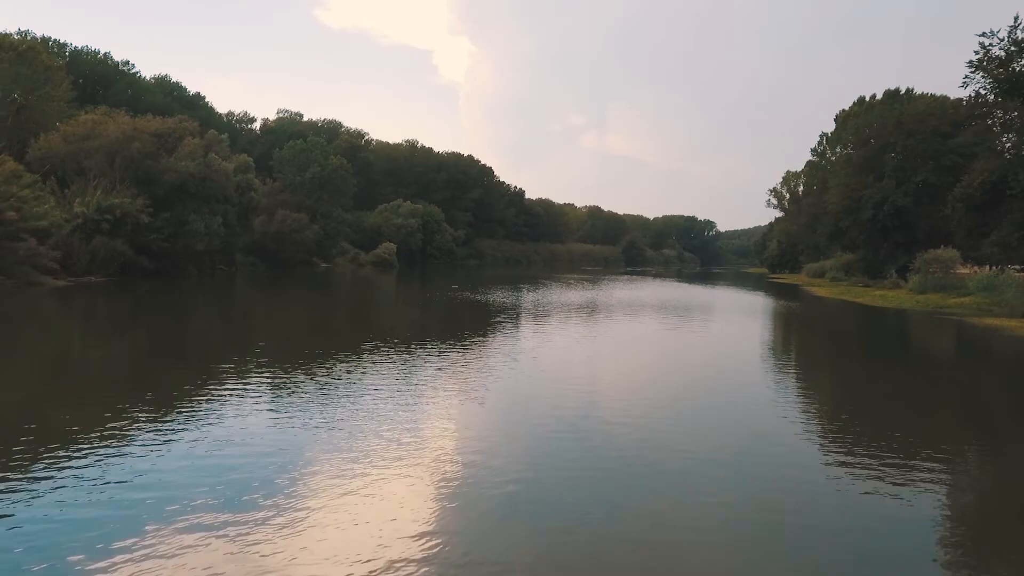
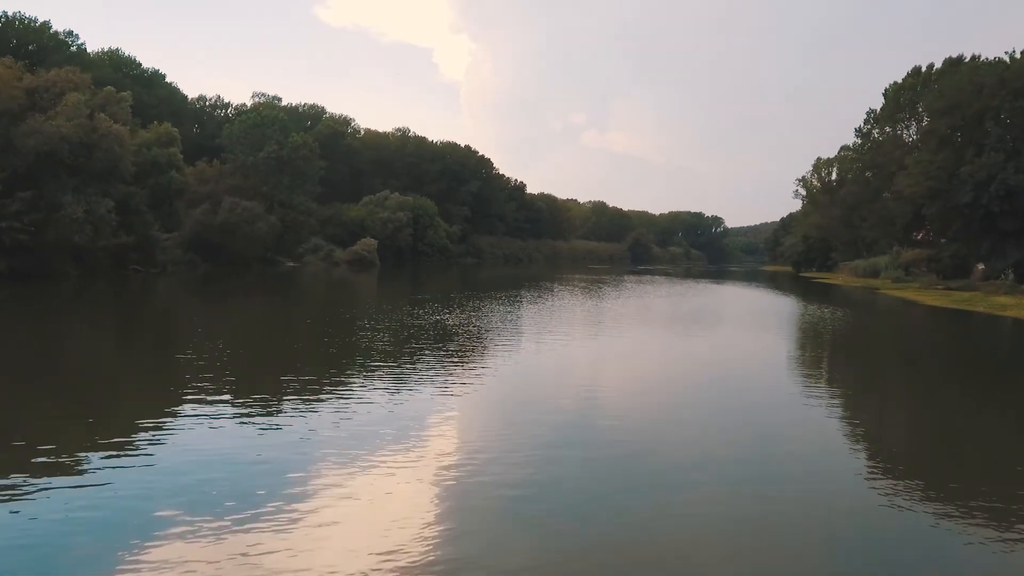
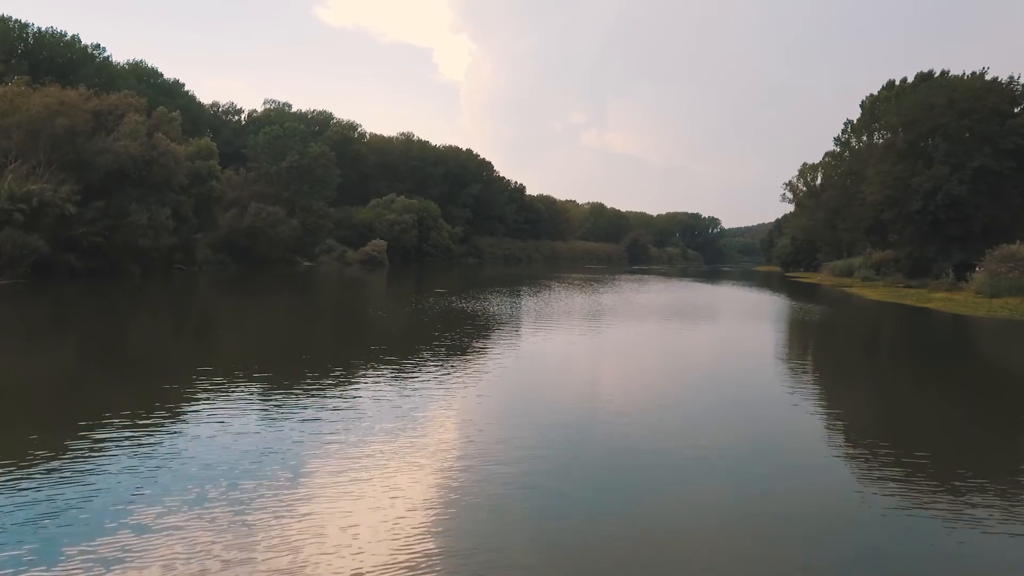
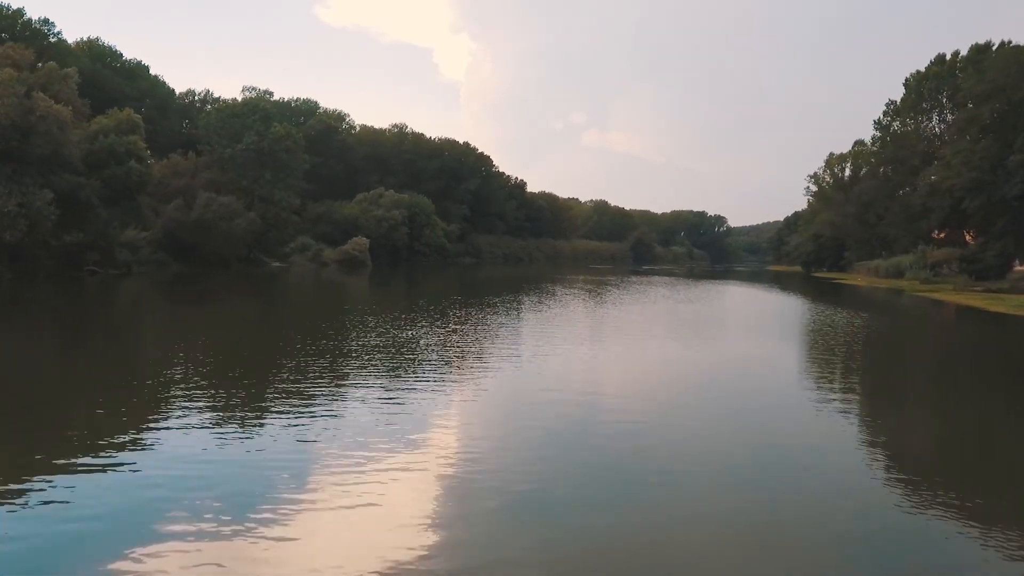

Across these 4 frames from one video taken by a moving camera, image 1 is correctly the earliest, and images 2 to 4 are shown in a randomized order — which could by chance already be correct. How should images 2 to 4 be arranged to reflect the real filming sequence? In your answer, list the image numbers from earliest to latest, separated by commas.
3, 2, 4
